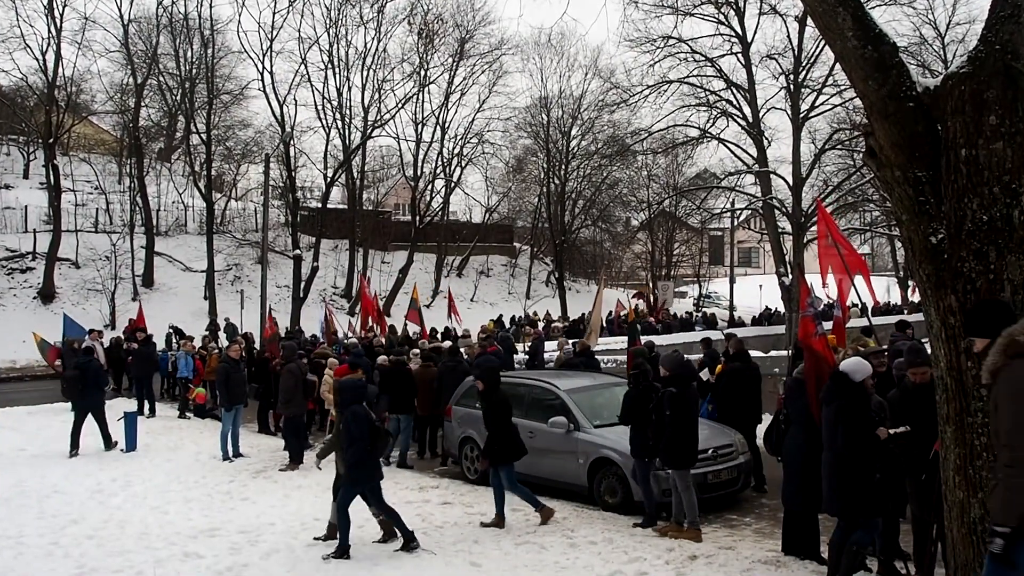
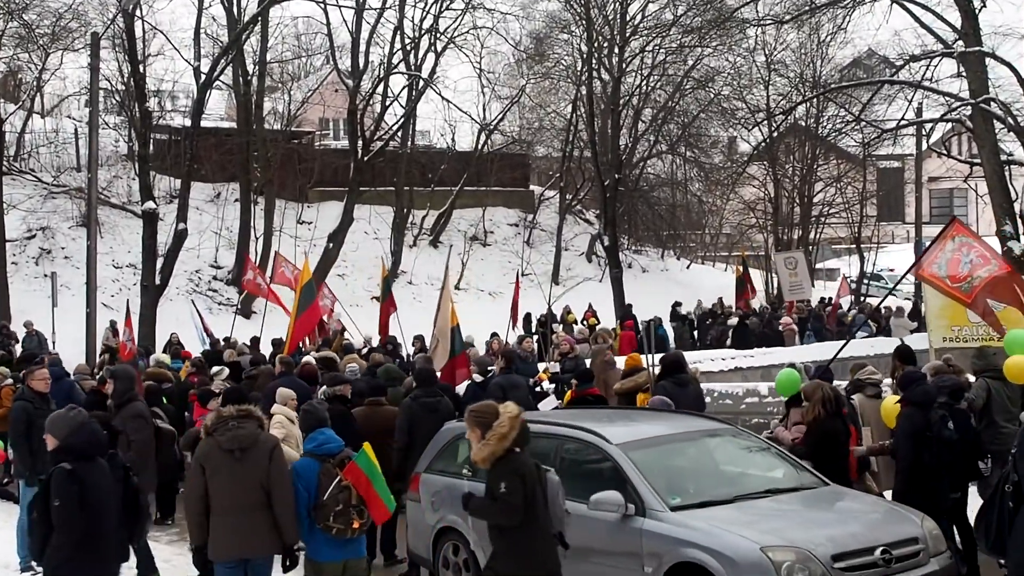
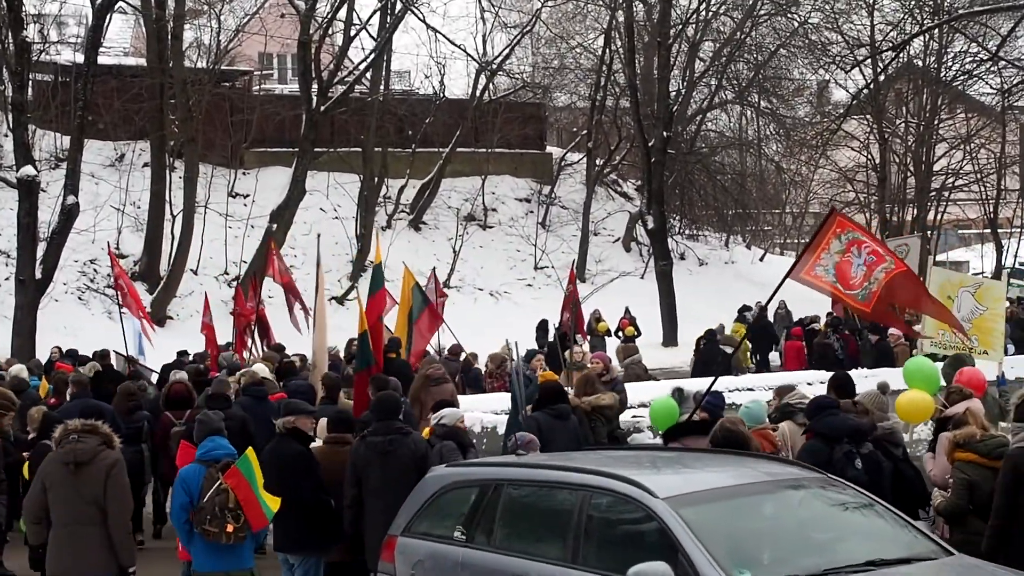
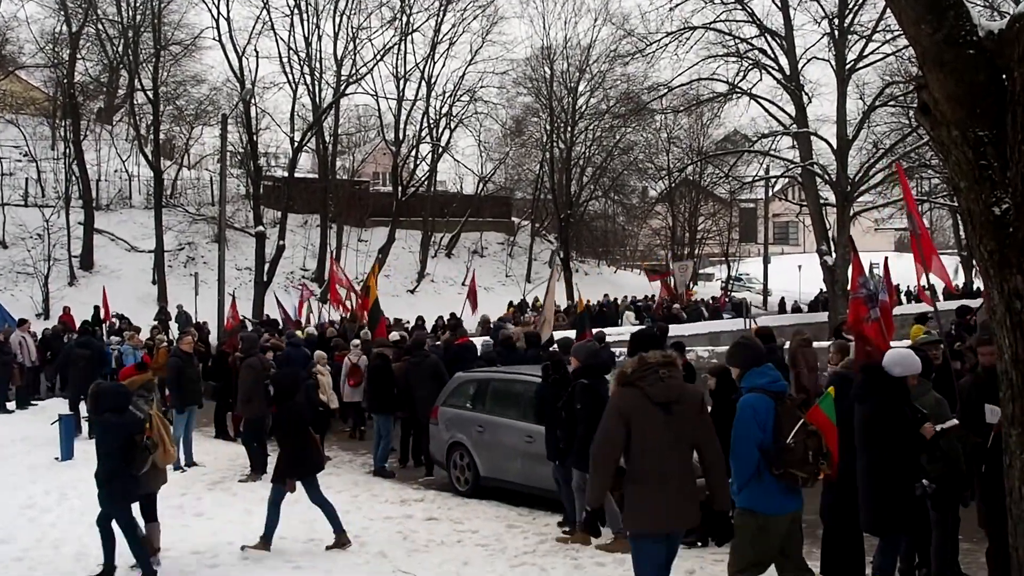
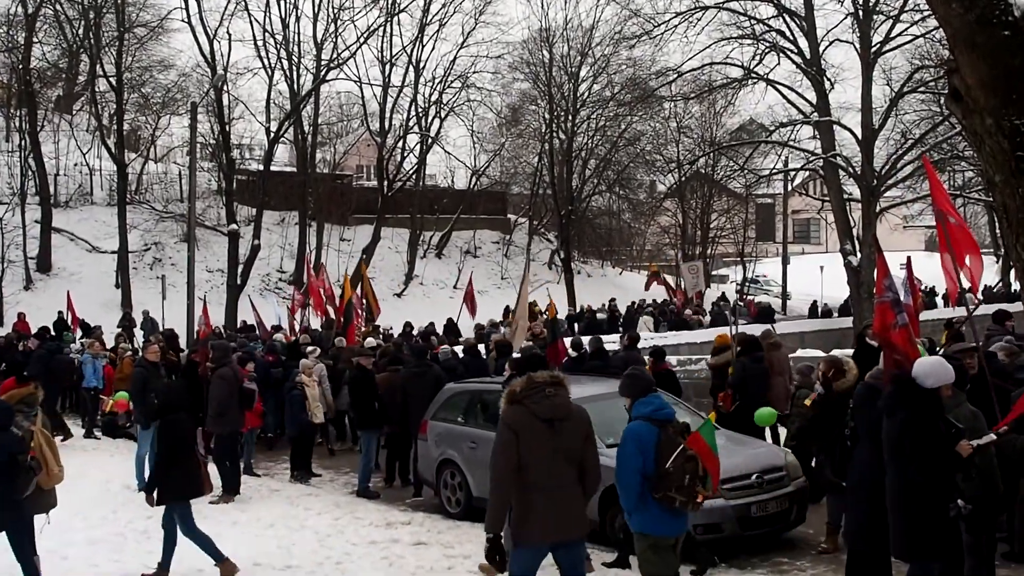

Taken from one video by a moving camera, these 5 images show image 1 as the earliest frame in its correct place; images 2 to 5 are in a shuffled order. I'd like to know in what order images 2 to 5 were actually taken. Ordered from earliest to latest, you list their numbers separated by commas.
4, 5, 2, 3
